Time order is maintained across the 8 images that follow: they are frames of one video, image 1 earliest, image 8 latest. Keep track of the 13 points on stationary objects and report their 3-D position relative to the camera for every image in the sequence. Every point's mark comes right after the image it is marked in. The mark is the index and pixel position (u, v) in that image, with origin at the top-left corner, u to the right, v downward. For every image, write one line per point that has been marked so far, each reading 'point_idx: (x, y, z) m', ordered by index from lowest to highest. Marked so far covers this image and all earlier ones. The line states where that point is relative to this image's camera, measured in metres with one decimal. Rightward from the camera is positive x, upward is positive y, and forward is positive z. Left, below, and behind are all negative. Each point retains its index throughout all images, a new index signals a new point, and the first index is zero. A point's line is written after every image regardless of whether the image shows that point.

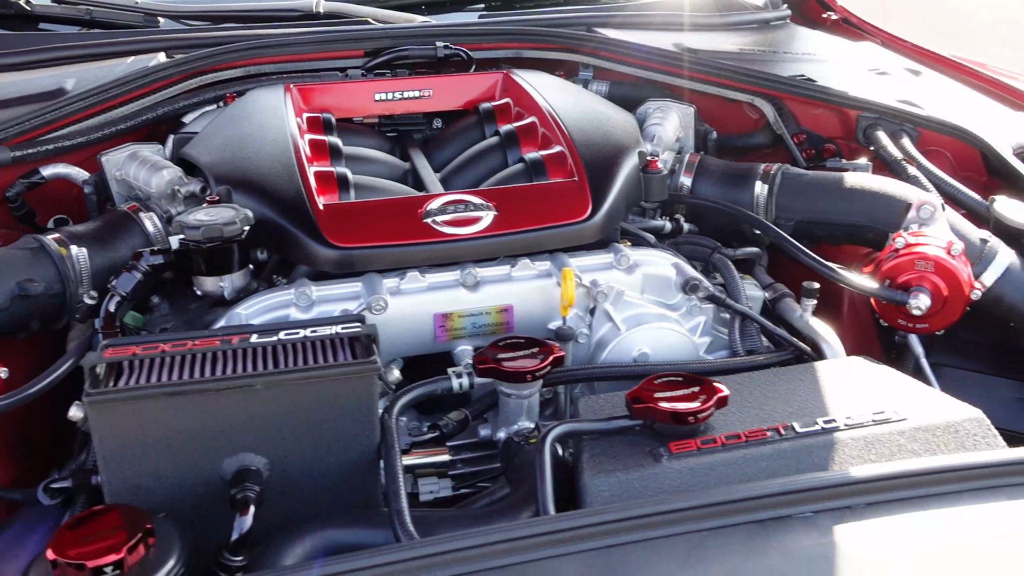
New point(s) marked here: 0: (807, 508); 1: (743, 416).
0: (+0.2, -0.2, +0.7) m
1: (+0.2, -0.1, +0.8) m
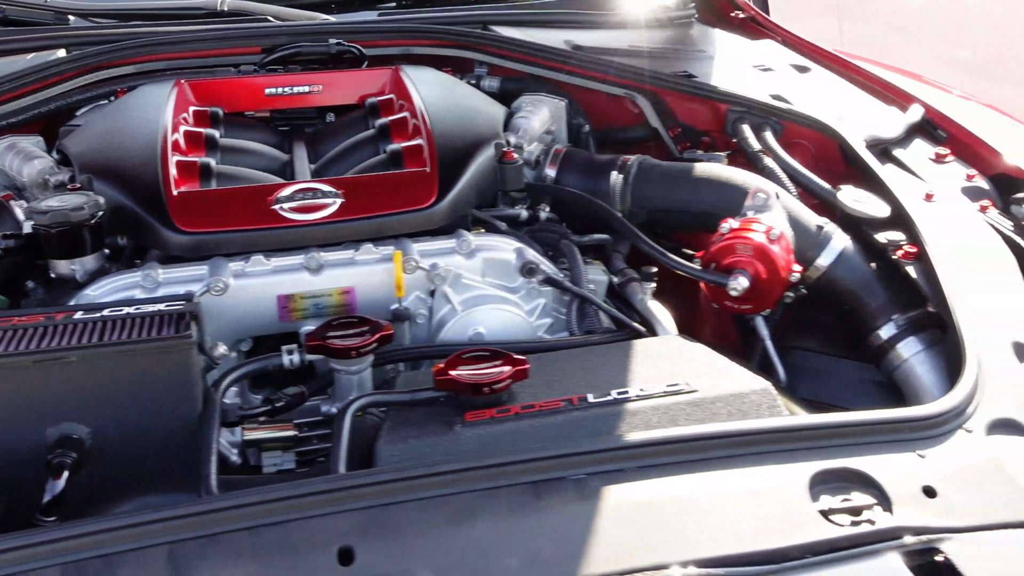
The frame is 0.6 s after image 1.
0: (+0.1, -0.2, +0.8) m
1: (0.0, -0.1, +0.9) m
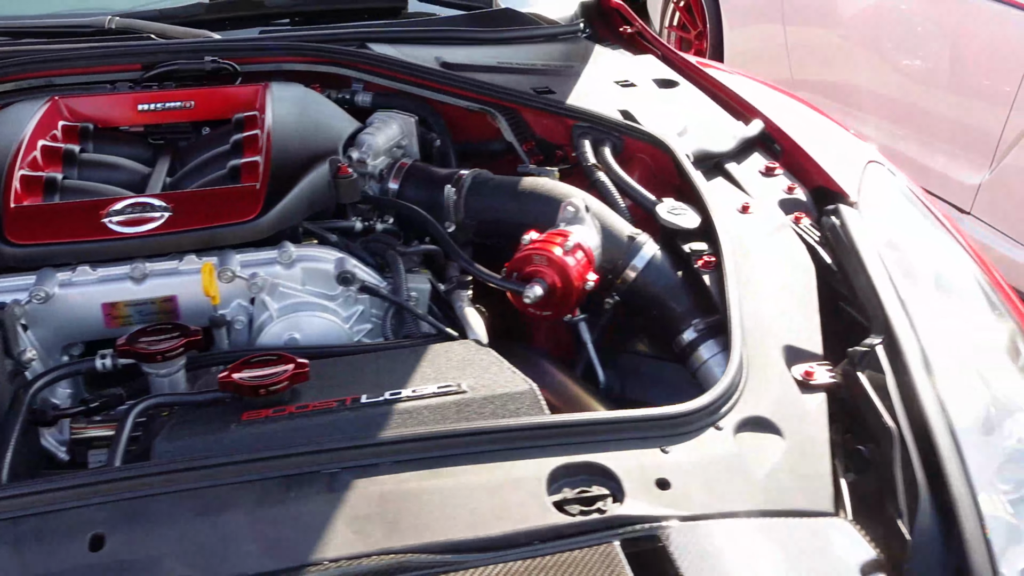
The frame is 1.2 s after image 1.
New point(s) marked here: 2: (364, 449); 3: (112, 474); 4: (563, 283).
0: (-0.2, -0.2, +0.8) m
1: (-0.2, -0.1, +0.9) m
2: (-0.1, -0.1, +0.8) m
3: (-0.4, -0.2, +0.8) m
4: (+0.1, 0.0, +1.1) m
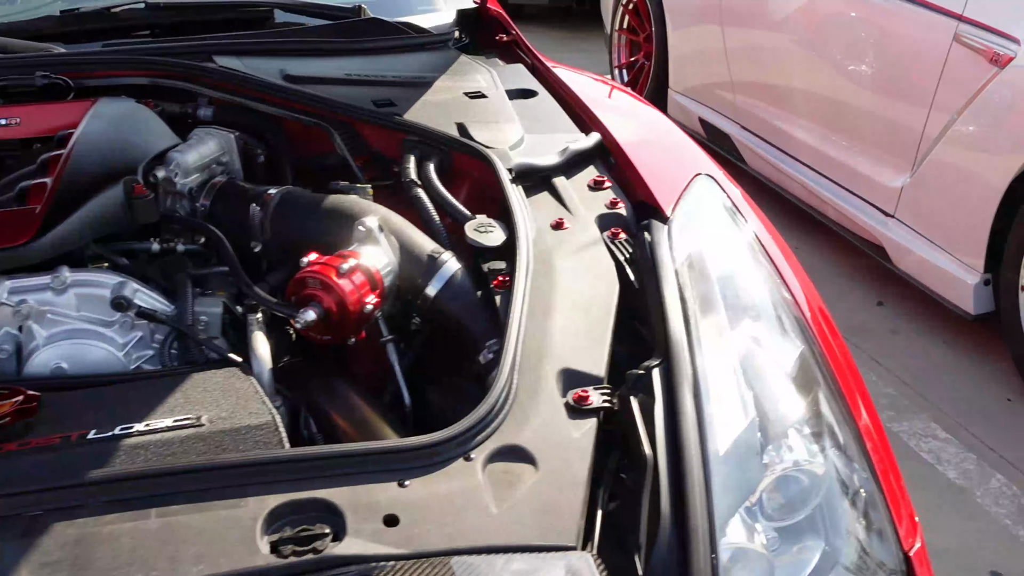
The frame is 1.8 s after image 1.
0: (-0.4, -0.2, +0.8) m
1: (-0.4, -0.1, +0.9) m
2: (-0.4, -0.2, +0.8) m
3: (-0.6, -0.2, +0.8) m
4: (-0.2, 0.0, +1.0) m
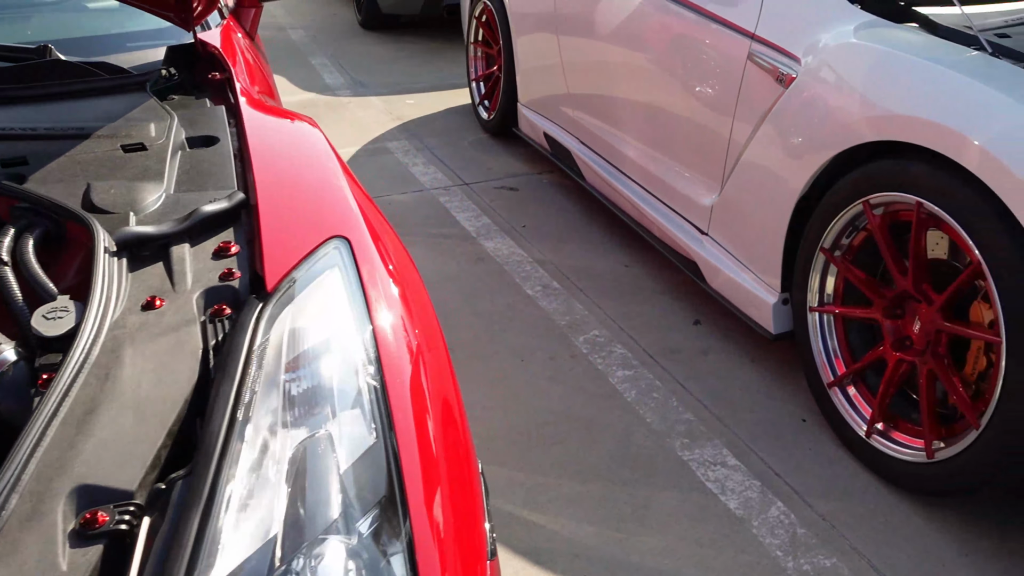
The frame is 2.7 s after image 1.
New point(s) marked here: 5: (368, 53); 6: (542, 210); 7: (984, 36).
0: (-0.9, -0.3, +0.6) m
1: (-0.9, -0.3, +0.7) m
2: (-0.9, -0.3, +0.7) m
3: (-1.1, -0.3, +0.6) m
4: (-0.7, -0.1, +0.9) m
5: (-1.2, +1.9, +7.4) m
6: (+0.1, +0.4, +4.2) m
7: (+1.2, +0.6, +2.3) m
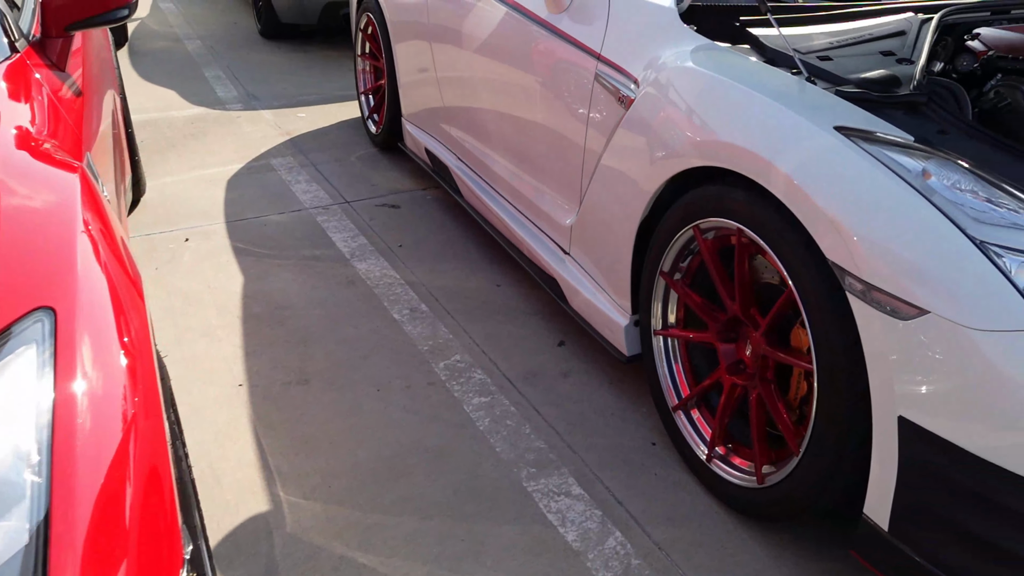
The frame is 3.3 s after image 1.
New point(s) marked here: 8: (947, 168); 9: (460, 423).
0: (-1.2, -0.4, +0.5) m
1: (-1.2, -0.4, +0.6) m
2: (-1.2, -0.4, +0.5) m
3: (-1.4, -0.4, +0.5) m
4: (-1.0, -0.2, +0.8) m
5: (-2.0, +1.8, +7.2) m
6: (-0.4, +0.3, +4.1) m
7: (+0.7, +0.6, +2.3) m
8: (+0.9, +0.2, +1.8) m
9: (-0.2, -0.4, +2.7) m
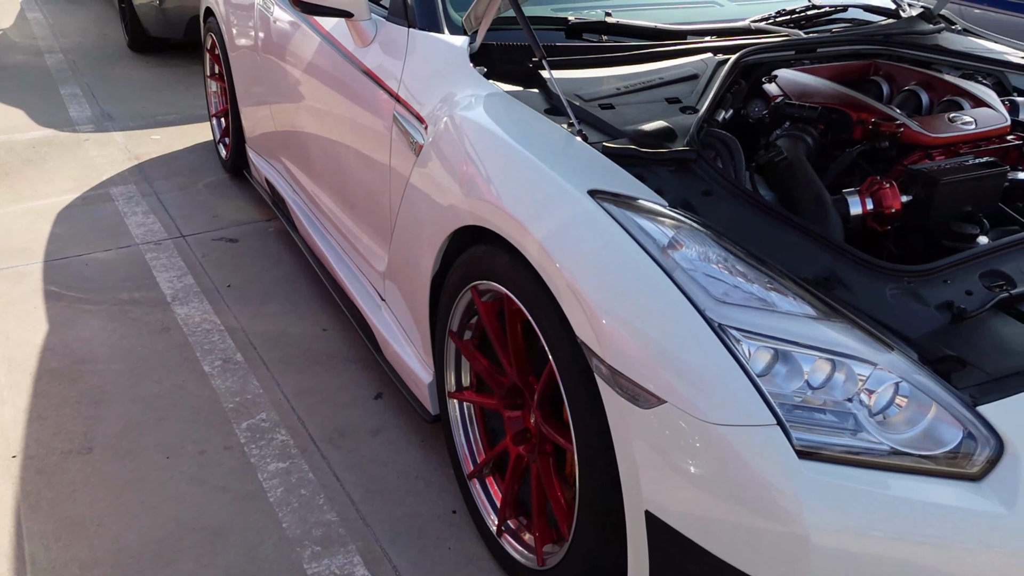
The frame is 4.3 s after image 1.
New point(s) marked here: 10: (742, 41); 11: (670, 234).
0: (-1.6, -0.6, +0.3) m
1: (-1.6, -0.6, +0.3) m
2: (-1.6, -0.6, +0.3) m
3: (-1.8, -0.6, +0.2) m
4: (-1.4, -0.4, +0.5) m
5: (-2.9, +1.6, +6.9) m
6: (-1.1, +0.1, +3.9) m
7: (+0.2, +0.4, +2.2) m
8: (+0.3, +0.1, +1.7) m
9: (-0.7, -0.6, +2.5) m
10: (+0.6, +0.7, +2.6) m
11: (+0.3, +0.1, +1.7) m
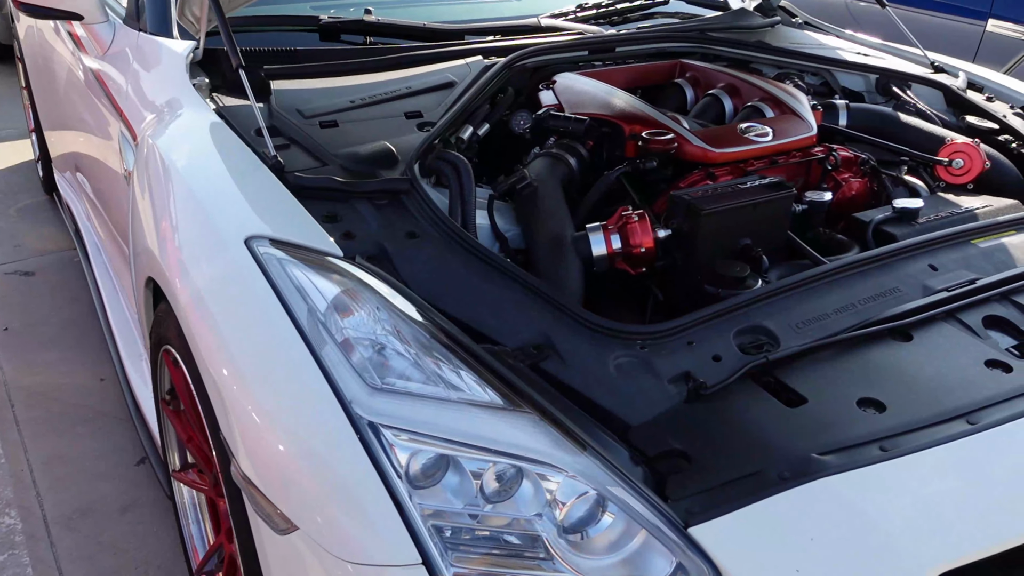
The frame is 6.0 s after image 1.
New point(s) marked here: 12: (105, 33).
0: (-2.0, -0.8, -0.2) m
1: (-2.1, -0.7, -0.1) m
2: (-2.0, -0.8, -0.2) m
3: (-2.2, -0.8, -0.3) m
4: (-1.9, -0.6, +0.1) m
5: (-3.8, +1.4, +6.3) m
6: (-1.8, -0.1, +3.4) m
7: (-0.4, +0.3, +1.8) m
8: (-0.2, 0.0, +1.3) m
9: (-1.3, -0.7, +2.1) m
10: (0.0, +0.6, +2.2) m
11: (-0.3, 0.0, +1.3) m
12: (-1.1, +0.7, +2.4) m
